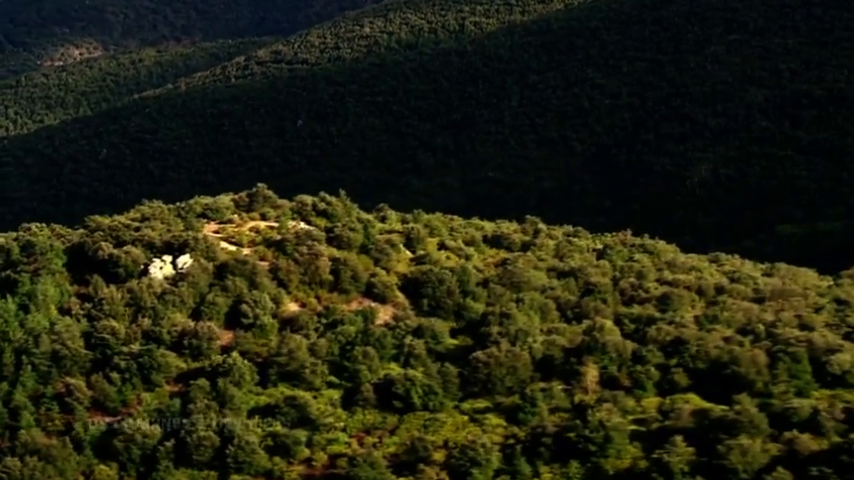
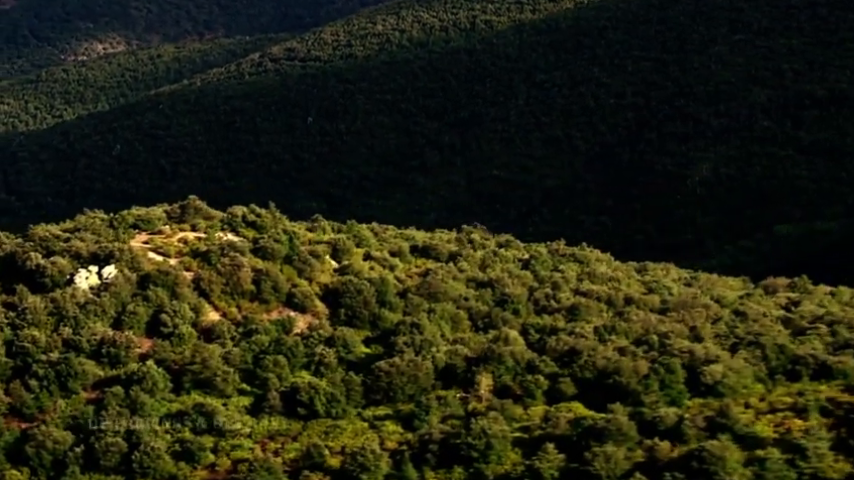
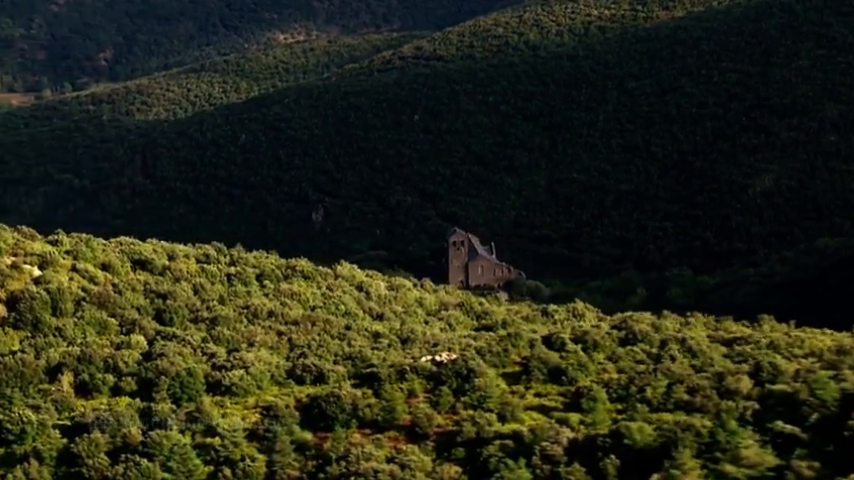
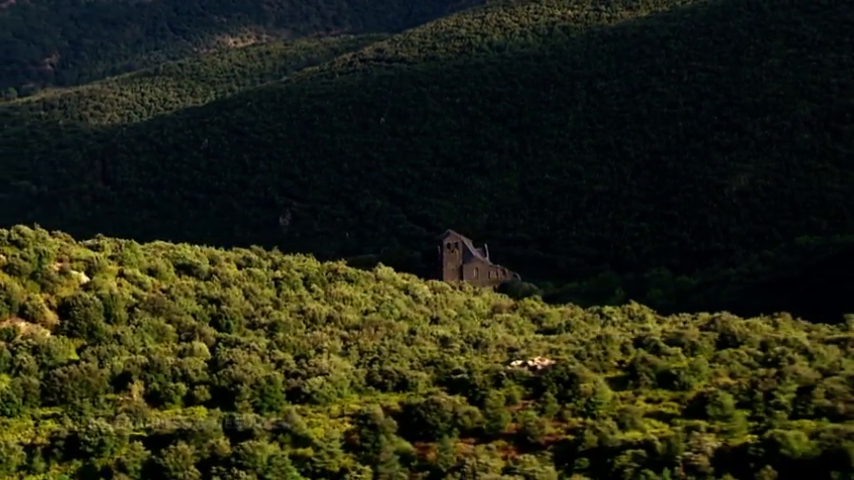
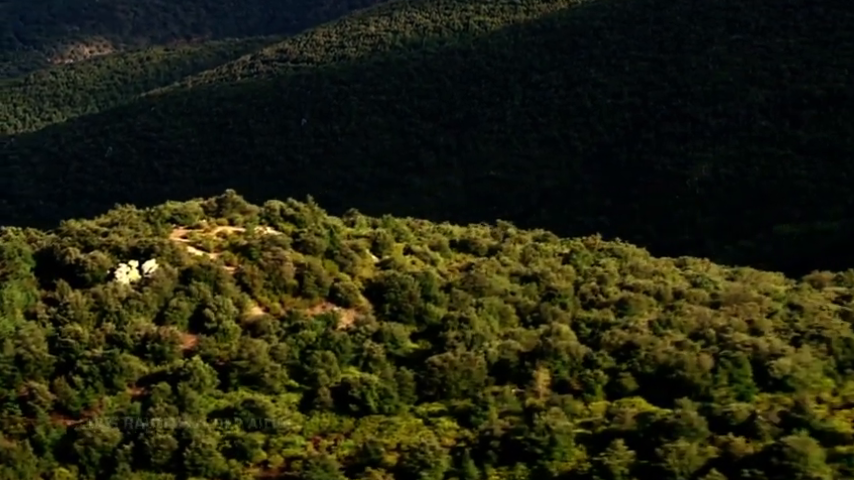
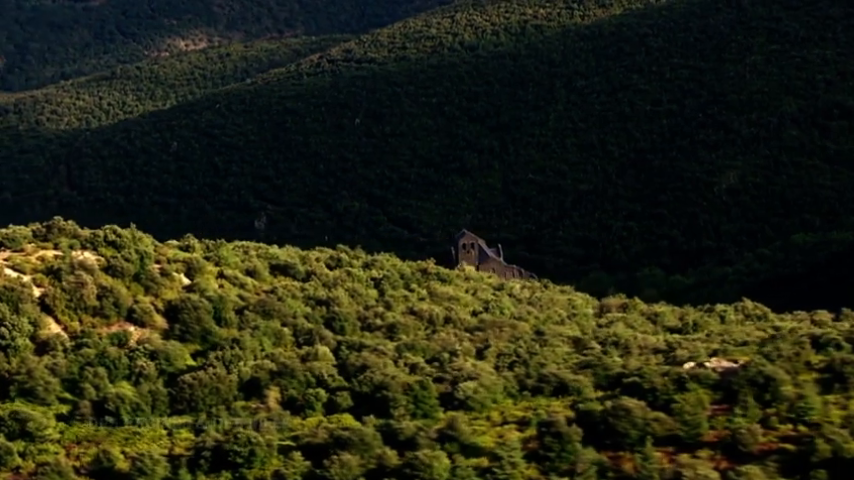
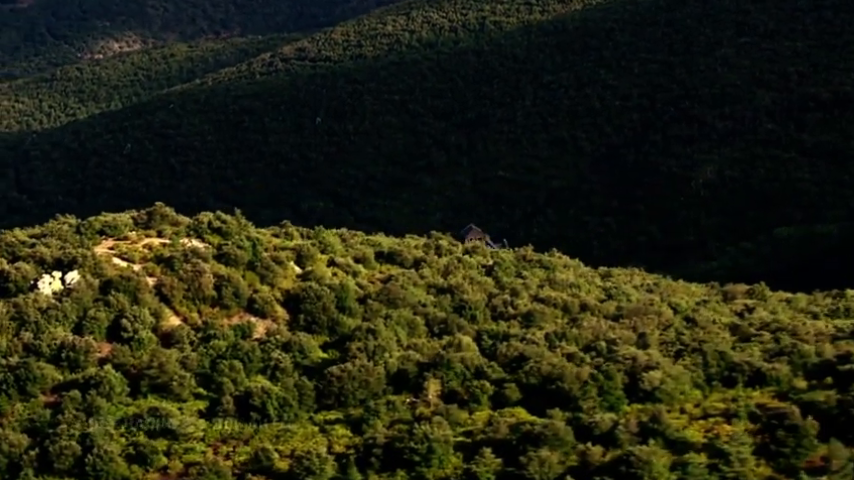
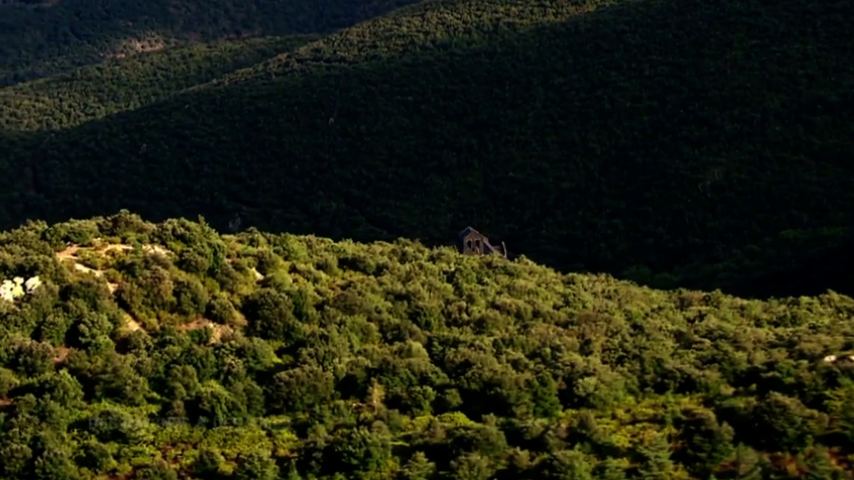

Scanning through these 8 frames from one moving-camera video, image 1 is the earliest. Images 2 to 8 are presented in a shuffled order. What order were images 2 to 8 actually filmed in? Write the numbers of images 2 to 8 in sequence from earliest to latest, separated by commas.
5, 2, 7, 8, 6, 4, 3
